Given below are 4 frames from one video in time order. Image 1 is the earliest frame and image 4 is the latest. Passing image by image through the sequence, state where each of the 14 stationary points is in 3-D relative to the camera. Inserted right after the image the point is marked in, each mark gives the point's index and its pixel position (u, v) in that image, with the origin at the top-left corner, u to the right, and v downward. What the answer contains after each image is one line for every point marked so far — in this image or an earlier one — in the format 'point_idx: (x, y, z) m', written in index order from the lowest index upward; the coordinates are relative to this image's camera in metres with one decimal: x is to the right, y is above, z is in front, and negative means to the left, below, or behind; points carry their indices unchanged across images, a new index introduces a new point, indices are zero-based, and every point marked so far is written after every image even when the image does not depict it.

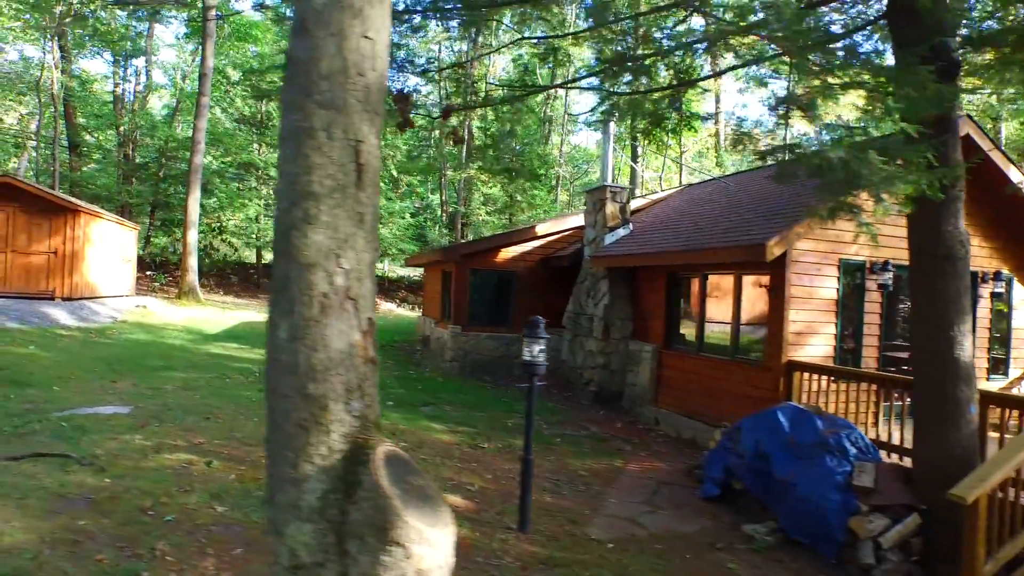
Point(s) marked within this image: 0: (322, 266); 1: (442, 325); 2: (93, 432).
0: (-0.7, +0.1, +2.5) m
1: (-1.1, -0.7, +12.6) m
2: (-3.8, -1.3, +6.5) m
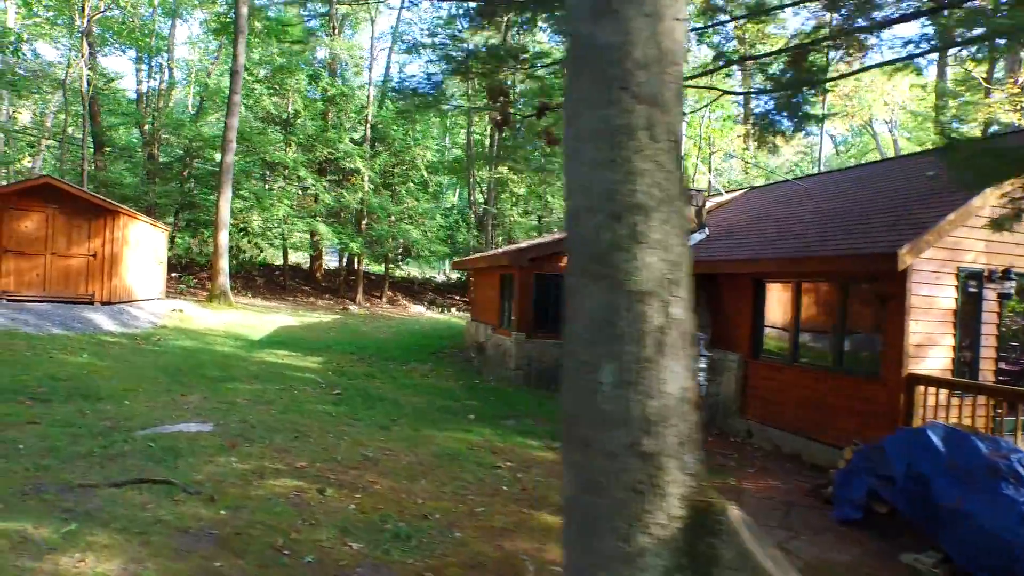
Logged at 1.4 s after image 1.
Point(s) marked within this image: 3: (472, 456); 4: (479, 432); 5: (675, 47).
0: (+0.4, 0.0, +2.0) m
1: (-0.1, -0.8, +12.2) m
2: (-2.7, -1.4, +6.0) m
3: (-0.3, -1.6, +6.8) m
4: (-0.3, -1.6, +7.8) m
5: (+0.5, +0.7, +2.2) m
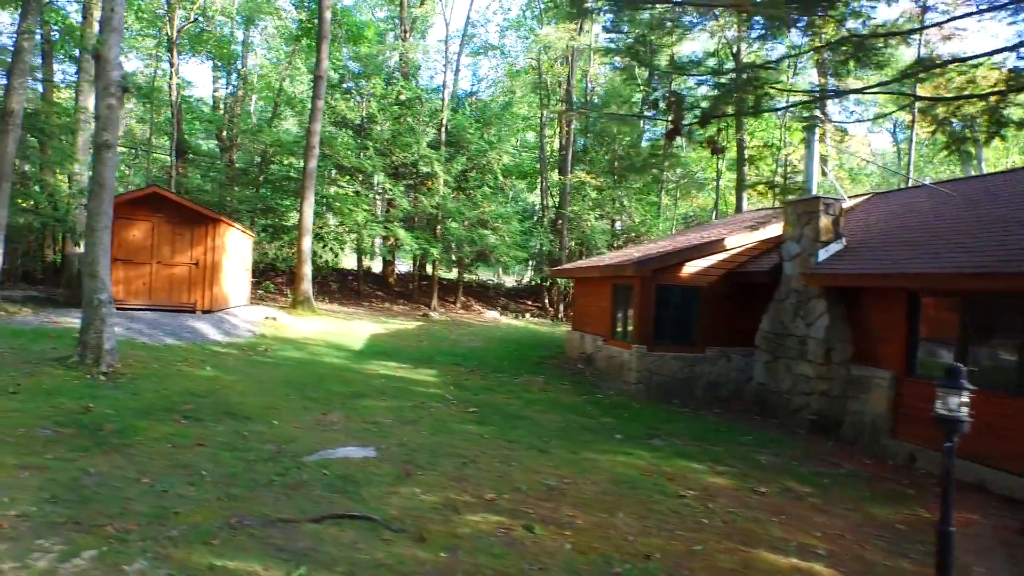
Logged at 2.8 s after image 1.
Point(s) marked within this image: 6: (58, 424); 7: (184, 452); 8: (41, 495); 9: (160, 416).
0: (+1.8, -0.2, +1.6) m
1: (+1.7, -0.9, +11.8) m
2: (-1.2, -1.6, +5.8) m
3: (+1.2, -1.8, +6.4) m
4: (+1.3, -1.8, +7.5) m
5: (+1.9, +0.6, +1.8) m
6: (-4.1, -1.2, +6.5) m
7: (-2.8, -1.4, +6.1) m
8: (-3.2, -1.4, +4.9) m
9: (-3.5, -1.3, +7.1) m
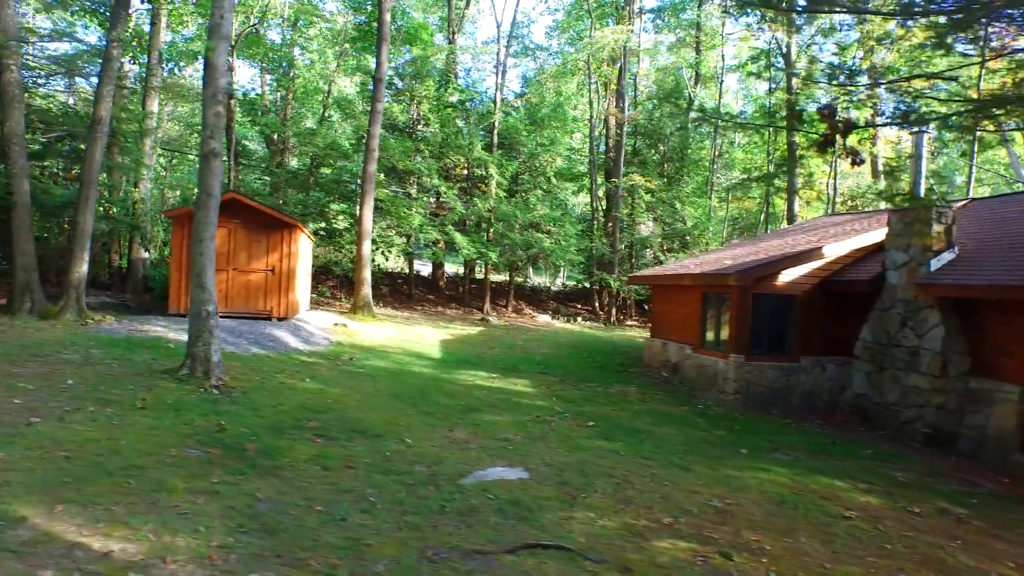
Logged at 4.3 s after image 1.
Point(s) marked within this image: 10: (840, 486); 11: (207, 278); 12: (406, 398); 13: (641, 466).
0: (+3.1, -0.3, +1.4) m
1: (+3.2, -1.0, +11.6) m
2: (+0.2, -1.7, +5.6) m
3: (+2.6, -1.9, +6.2) m
4: (+2.7, -1.9, +7.3) m
5: (+3.2, +0.4, +1.6) m
6: (-2.7, -1.4, +6.3) m
7: (-1.5, -1.5, +5.9) m
8: (-1.9, -1.6, +4.7) m
9: (-2.1, -1.4, +7.0) m
10: (+3.3, -2.0, +7.2) m
11: (-3.7, +0.1, +8.6) m
12: (-1.4, -1.4, +9.1) m
13: (+1.3, -1.7, +7.1) m
